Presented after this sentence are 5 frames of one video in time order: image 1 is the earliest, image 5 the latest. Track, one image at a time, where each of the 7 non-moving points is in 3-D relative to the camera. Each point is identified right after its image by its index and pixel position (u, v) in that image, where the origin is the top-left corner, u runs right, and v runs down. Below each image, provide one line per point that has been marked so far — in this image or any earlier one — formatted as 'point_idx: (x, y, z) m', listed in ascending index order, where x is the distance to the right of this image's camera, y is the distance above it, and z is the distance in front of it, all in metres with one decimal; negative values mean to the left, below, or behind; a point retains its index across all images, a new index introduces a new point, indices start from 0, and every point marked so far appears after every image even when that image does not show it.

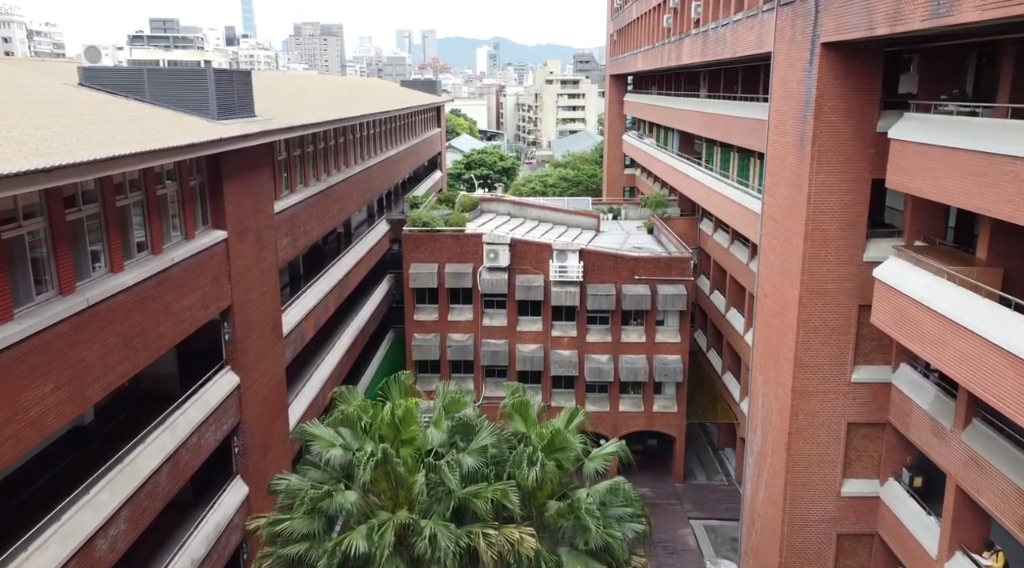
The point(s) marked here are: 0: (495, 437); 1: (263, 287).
0: (-0.3, -3.0, +15.4) m
1: (-6.4, -0.1, +20.0) m
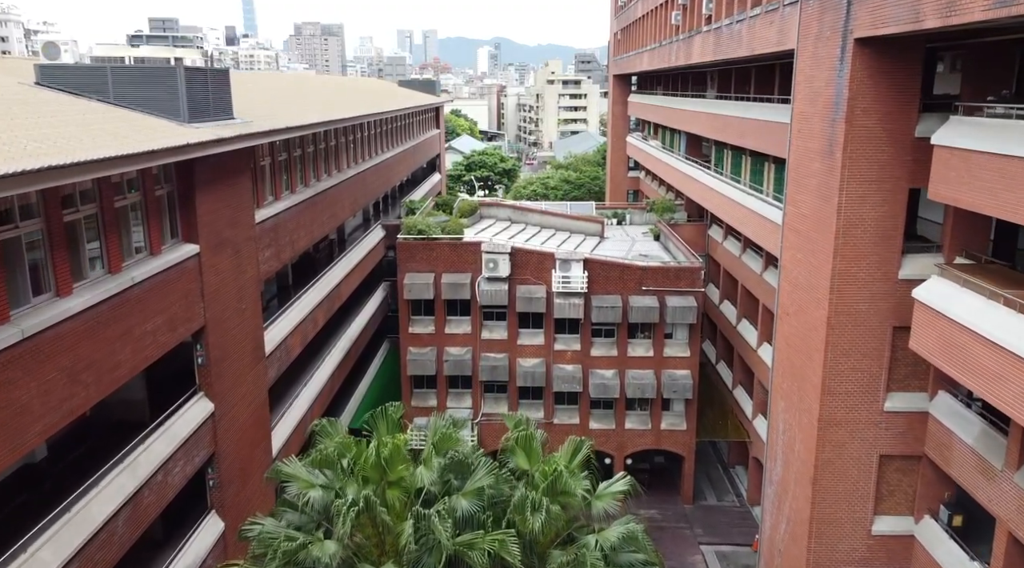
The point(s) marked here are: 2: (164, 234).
0: (-0.3, -3.4, +13.8) m
1: (-6.4, -0.5, +18.5) m
2: (-6.8, +1.0, +15.2) m
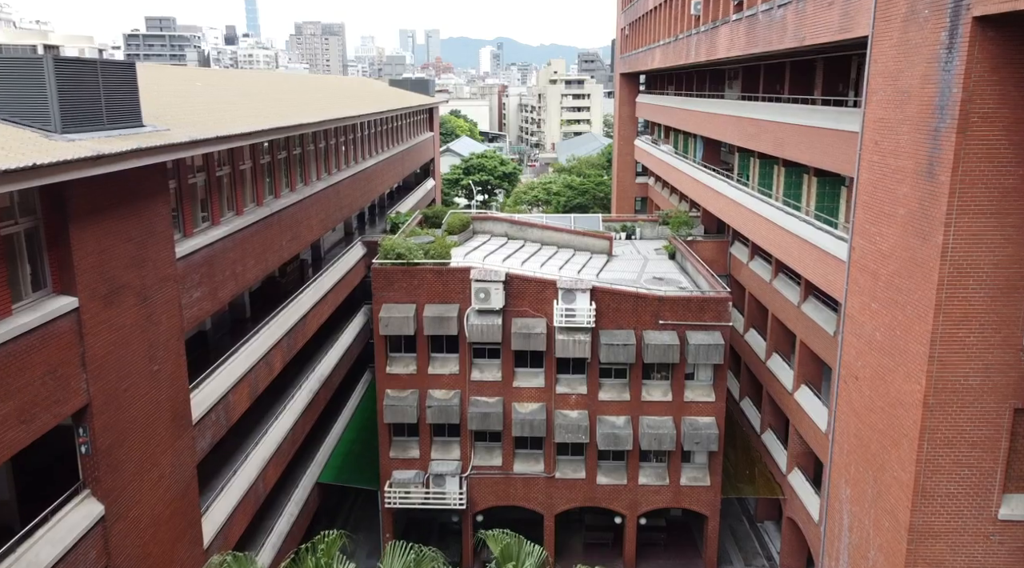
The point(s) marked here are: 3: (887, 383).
0: (-0.6, -4.5, +9.7) m
1: (-6.6, -1.5, +14.4) m
2: (-7.0, 0.0, +11.1) m
3: (+6.3, -1.7, +13.0) m
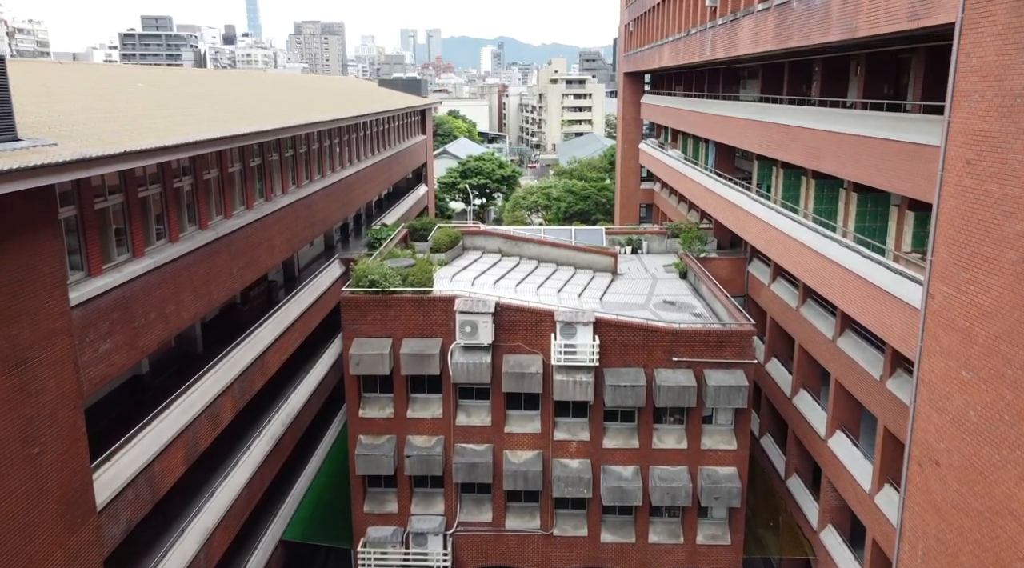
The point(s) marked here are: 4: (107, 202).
0: (-0.8, -5.3, +6.5) m
1: (-6.9, -2.3, +11.2) m
2: (-7.3, -0.9, +7.9) m
3: (+6.0, -2.5, +9.8) m
4: (-7.2, +1.5, +13.9) m
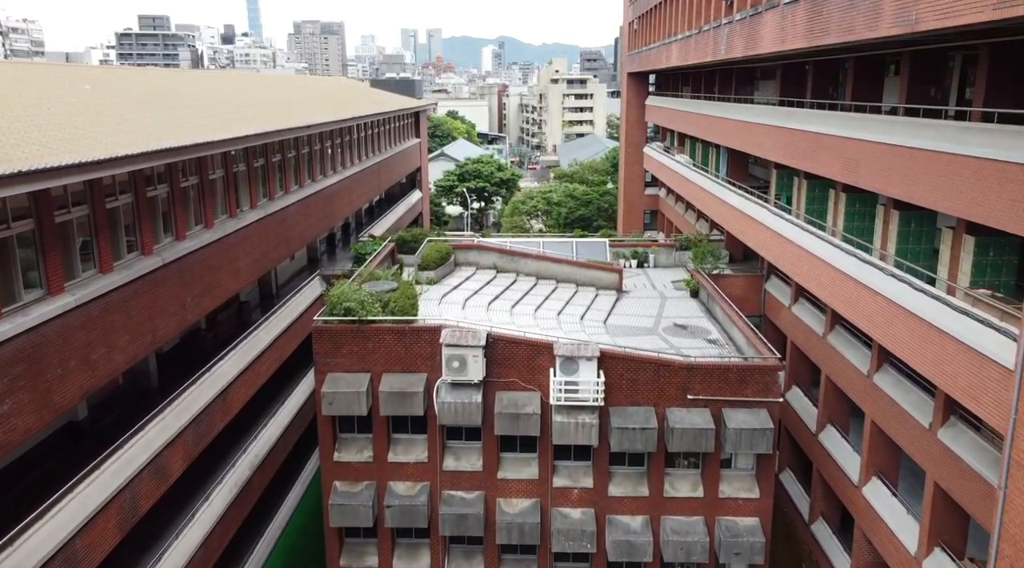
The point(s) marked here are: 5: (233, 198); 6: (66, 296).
0: (-1.0, -6.0, +4.1) m
1: (-7.0, -3.0, +8.8) m
2: (-7.5, -1.5, +5.6) m
3: (+5.9, -3.2, +7.4) m
4: (-7.4, +0.8, +11.6) m
5: (-7.2, +2.2, +20.1) m
6: (-7.1, -0.2, +12.4) m
